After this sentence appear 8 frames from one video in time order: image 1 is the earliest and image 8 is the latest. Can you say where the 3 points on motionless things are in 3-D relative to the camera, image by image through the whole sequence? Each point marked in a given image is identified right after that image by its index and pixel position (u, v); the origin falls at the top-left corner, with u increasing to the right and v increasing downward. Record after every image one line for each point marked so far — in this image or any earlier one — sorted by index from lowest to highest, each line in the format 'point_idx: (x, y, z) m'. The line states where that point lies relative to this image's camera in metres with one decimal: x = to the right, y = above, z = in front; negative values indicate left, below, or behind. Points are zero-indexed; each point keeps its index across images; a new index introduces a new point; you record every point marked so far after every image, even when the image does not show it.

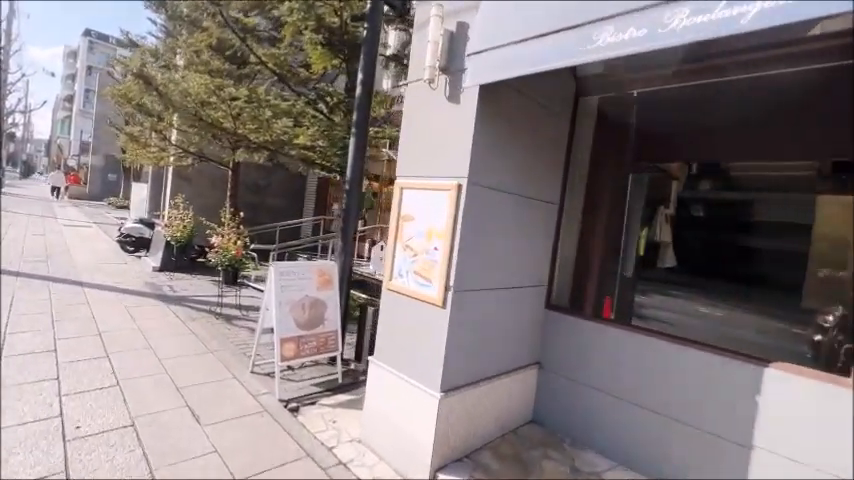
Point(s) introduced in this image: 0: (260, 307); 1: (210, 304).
0: (-2.9, -1.2, +6.8) m
1: (-3.7, -1.1, +6.8) m
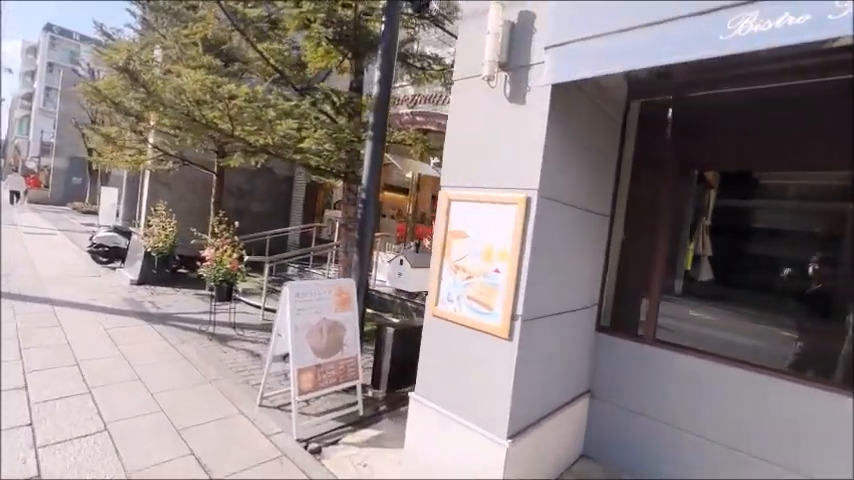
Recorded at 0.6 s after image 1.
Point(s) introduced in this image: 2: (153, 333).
0: (-2.7, -1.4, +6.3) m
1: (-3.6, -1.3, +6.2) m
2: (-3.8, -1.3, +5.5) m
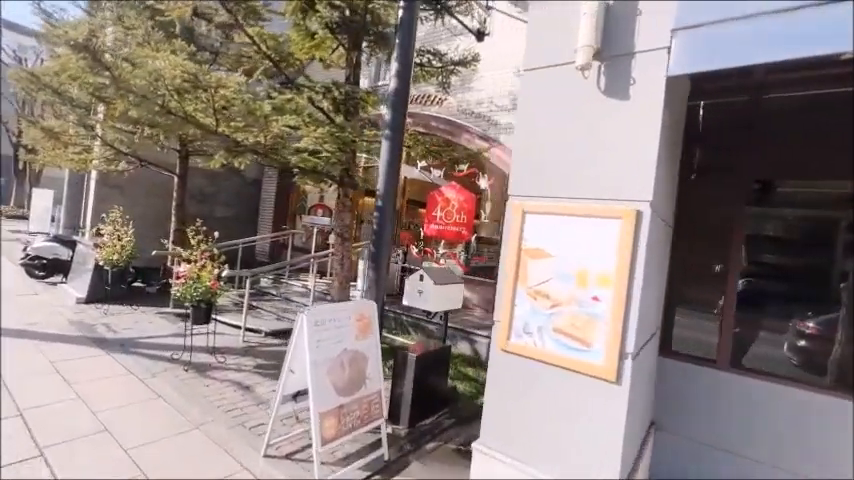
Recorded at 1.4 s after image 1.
0: (-2.6, -1.5, +5.5) m
1: (-3.5, -1.5, +5.3) m
2: (-3.7, -1.5, +4.7) m
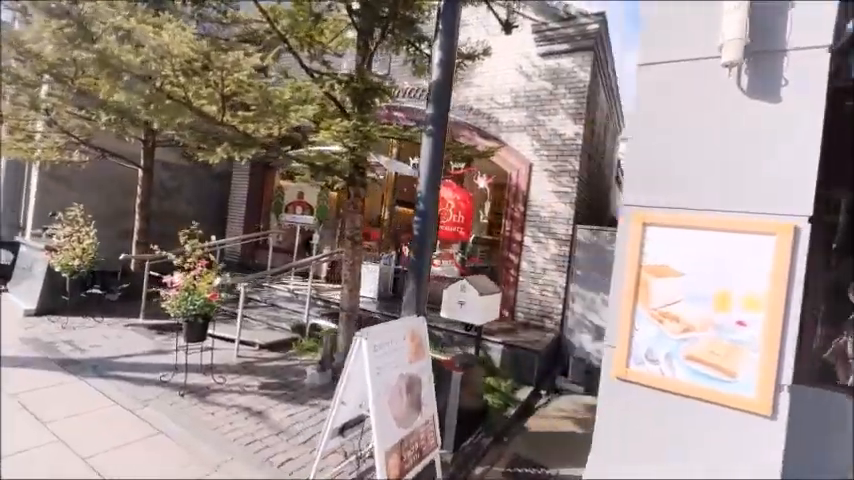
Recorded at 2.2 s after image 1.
0: (-2.4, -1.6, +4.9) m
1: (-3.2, -1.5, +4.6) m
2: (-3.3, -1.5, +3.9) m
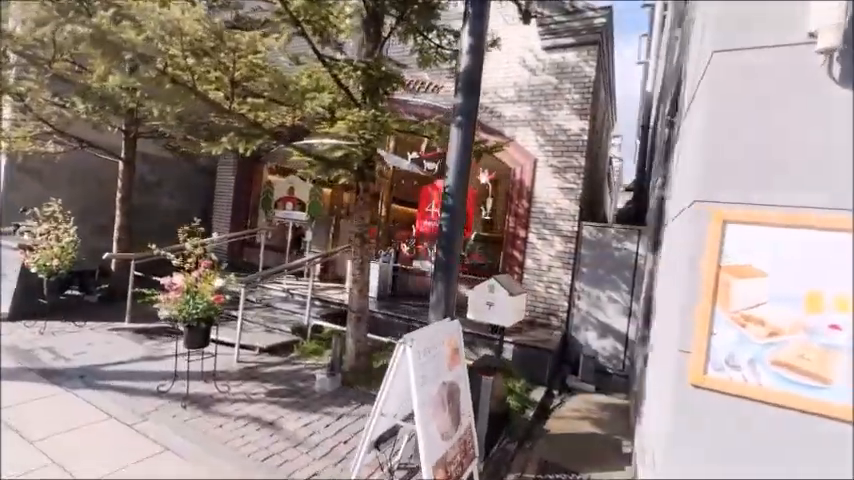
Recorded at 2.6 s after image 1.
0: (-2.2, -1.6, +4.6) m
1: (-3.0, -1.5, +4.3) m
2: (-3.1, -1.5, +3.6) m
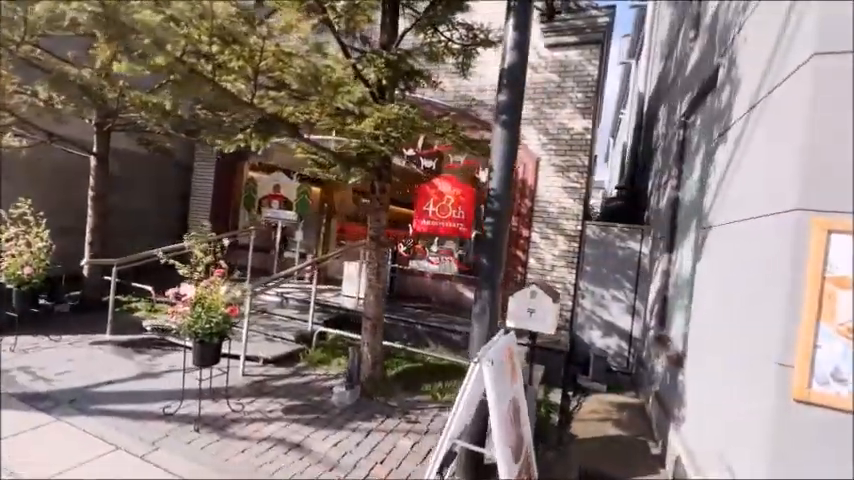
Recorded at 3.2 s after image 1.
0: (-1.9, -1.6, +4.2) m
1: (-2.7, -1.6, +3.9) m
2: (-2.7, -1.6, +3.2) m
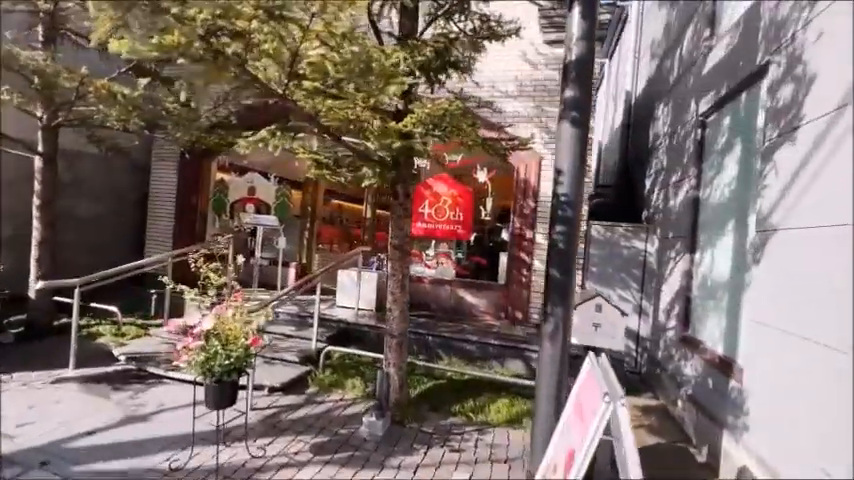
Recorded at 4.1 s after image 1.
0: (-1.5, -1.7, +3.7) m
1: (-2.3, -1.7, +3.2) m
2: (-2.2, -1.8, +2.5) m
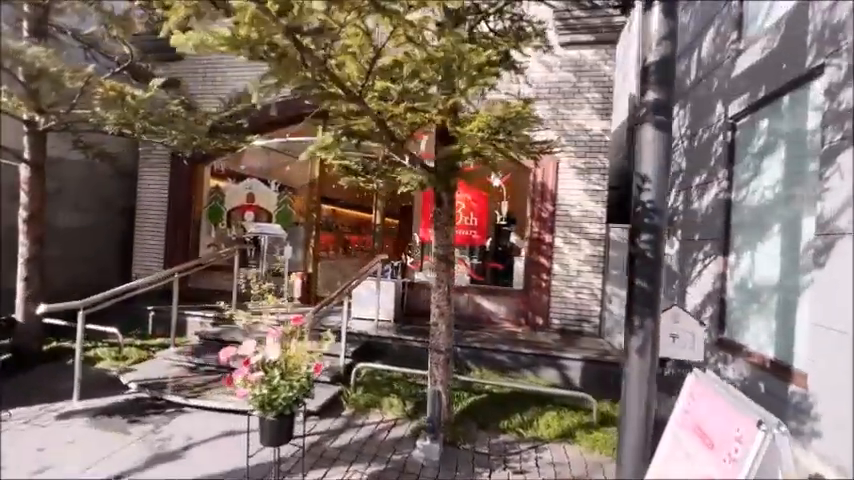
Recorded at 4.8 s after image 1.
0: (-1.0, -1.9, +3.4) m
1: (-1.7, -1.9, +2.9) m
2: (-1.6, -1.9, +2.2) m
